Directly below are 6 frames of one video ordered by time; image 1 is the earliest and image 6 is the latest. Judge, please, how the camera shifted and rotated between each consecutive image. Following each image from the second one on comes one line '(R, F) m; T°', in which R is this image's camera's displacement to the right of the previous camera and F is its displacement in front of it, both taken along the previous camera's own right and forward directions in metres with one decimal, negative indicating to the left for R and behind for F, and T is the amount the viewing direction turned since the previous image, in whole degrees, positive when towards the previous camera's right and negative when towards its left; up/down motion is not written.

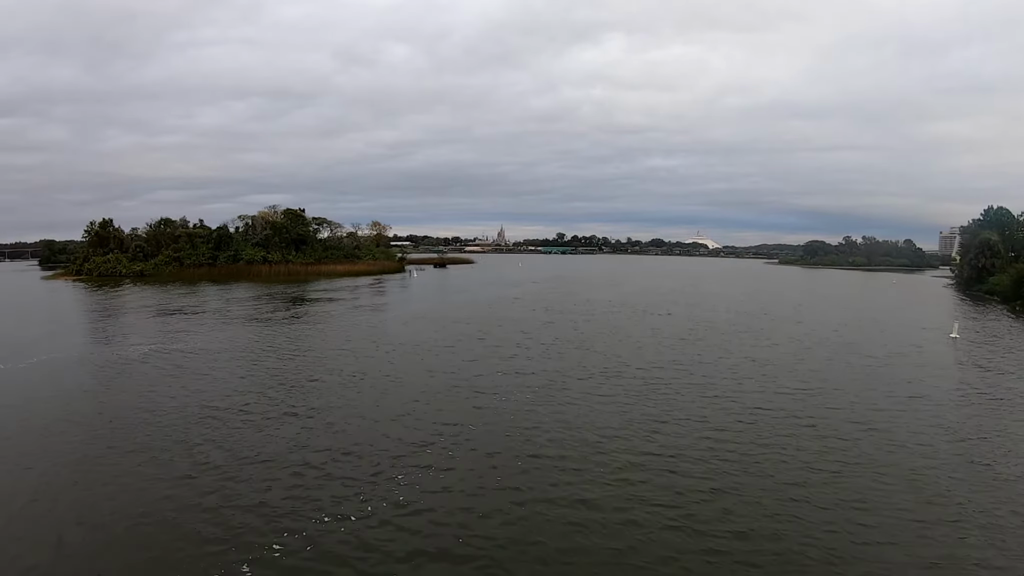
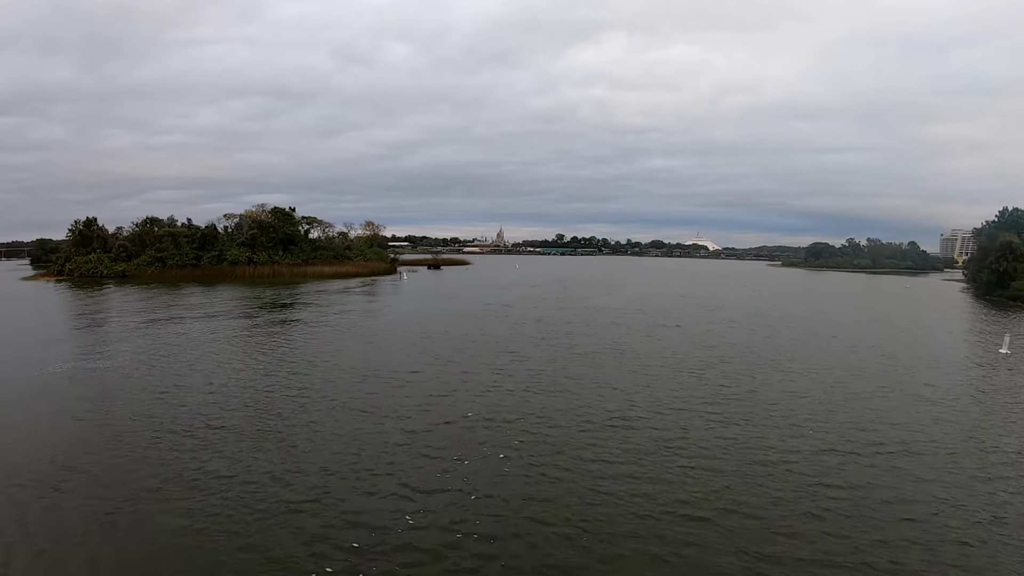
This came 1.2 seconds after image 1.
(+0.3, +2.3) m; 0°
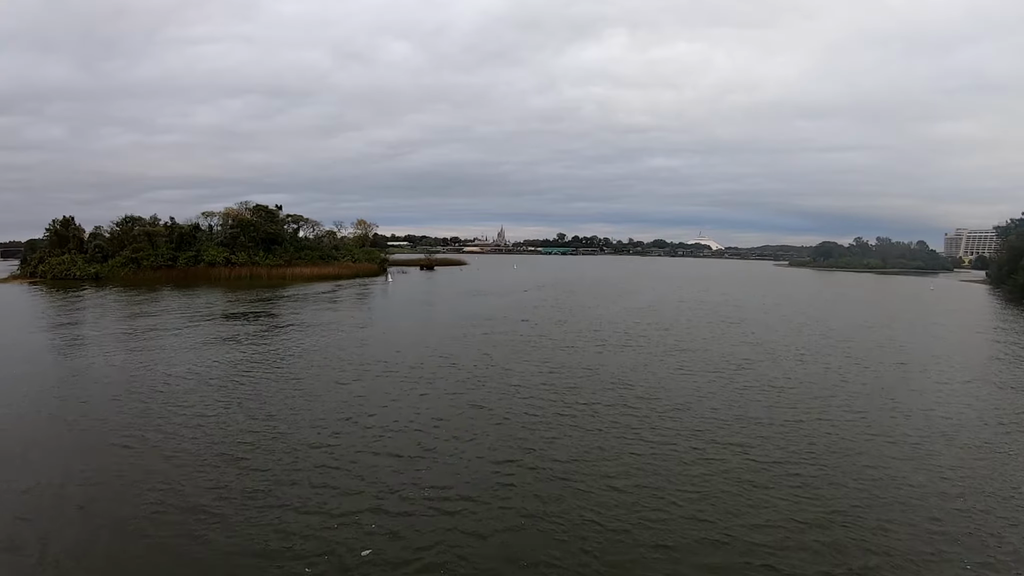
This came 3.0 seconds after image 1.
(+0.4, +3.4) m; 0°
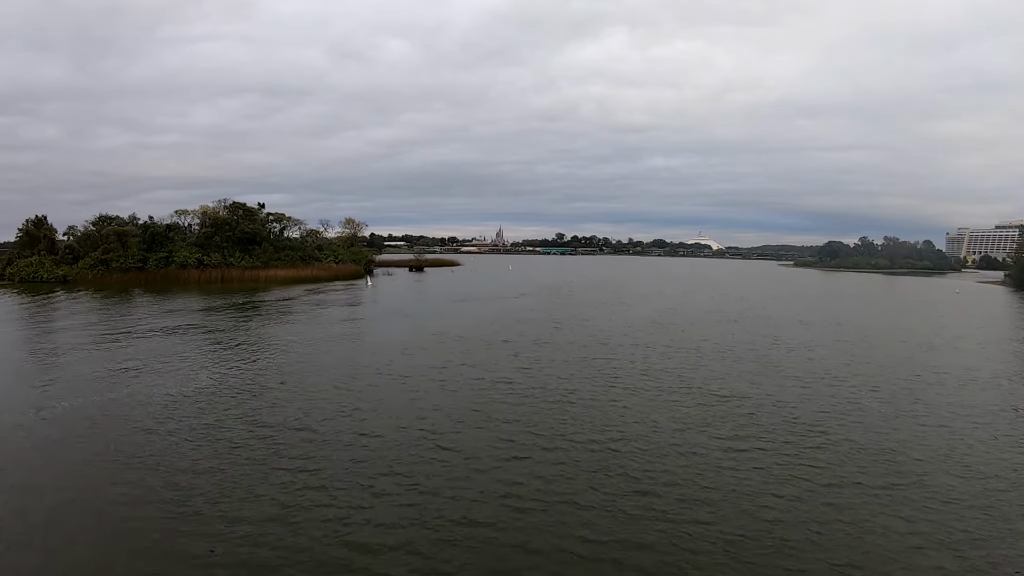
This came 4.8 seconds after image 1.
(+0.4, +3.4) m; 0°
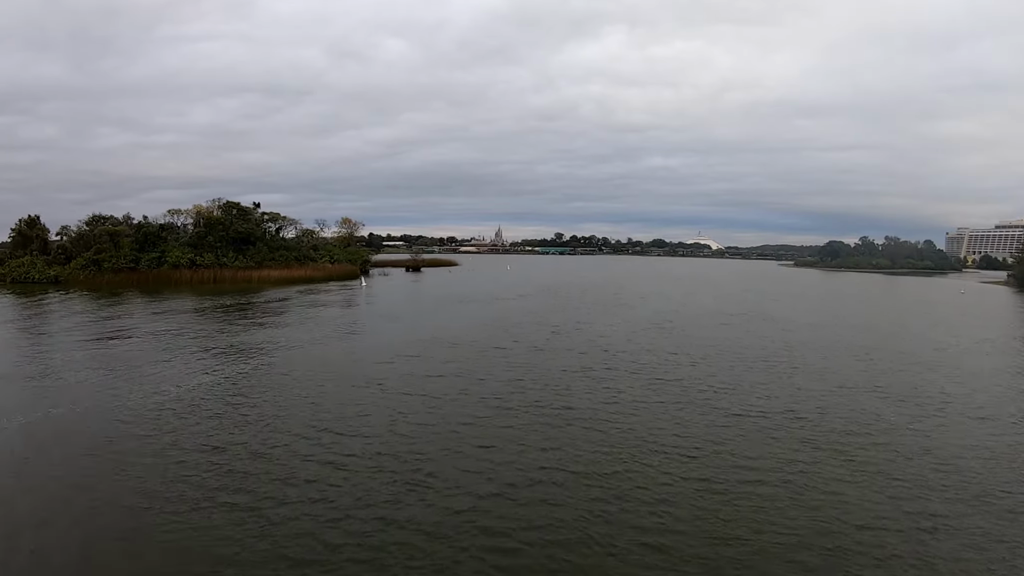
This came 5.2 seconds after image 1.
(+0.1, +0.7) m; 0°
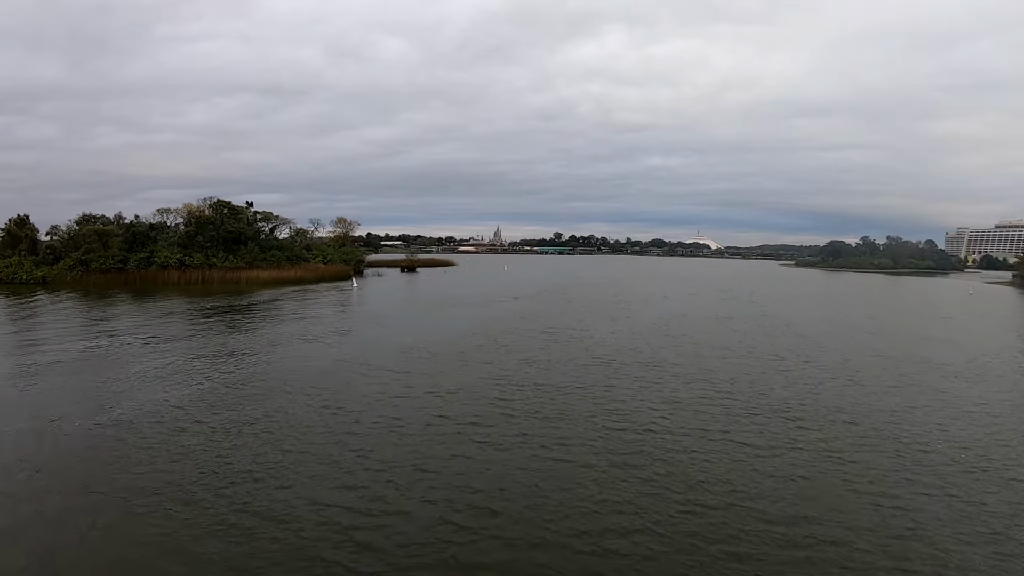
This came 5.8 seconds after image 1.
(+0.2, +1.1) m; 0°
